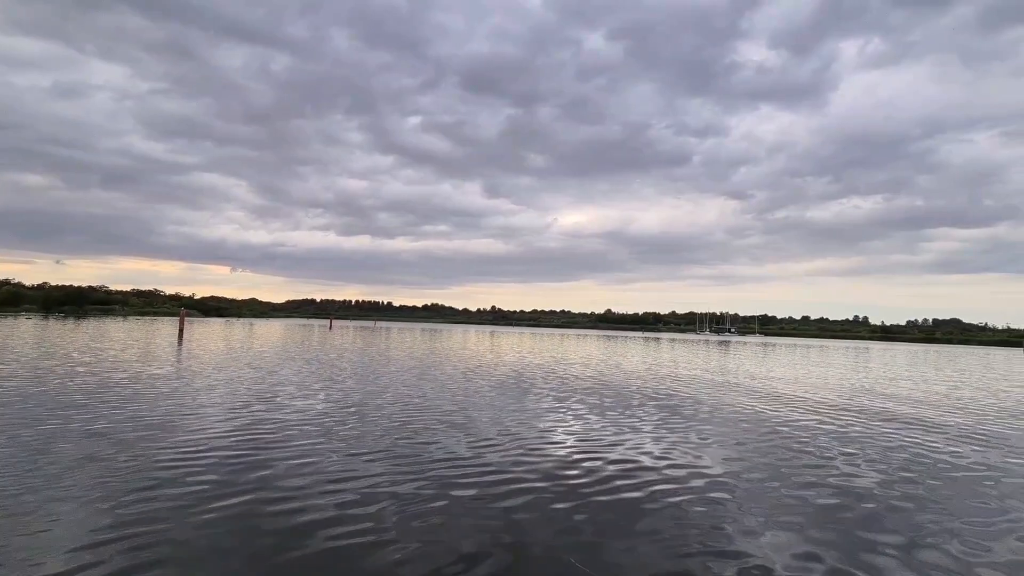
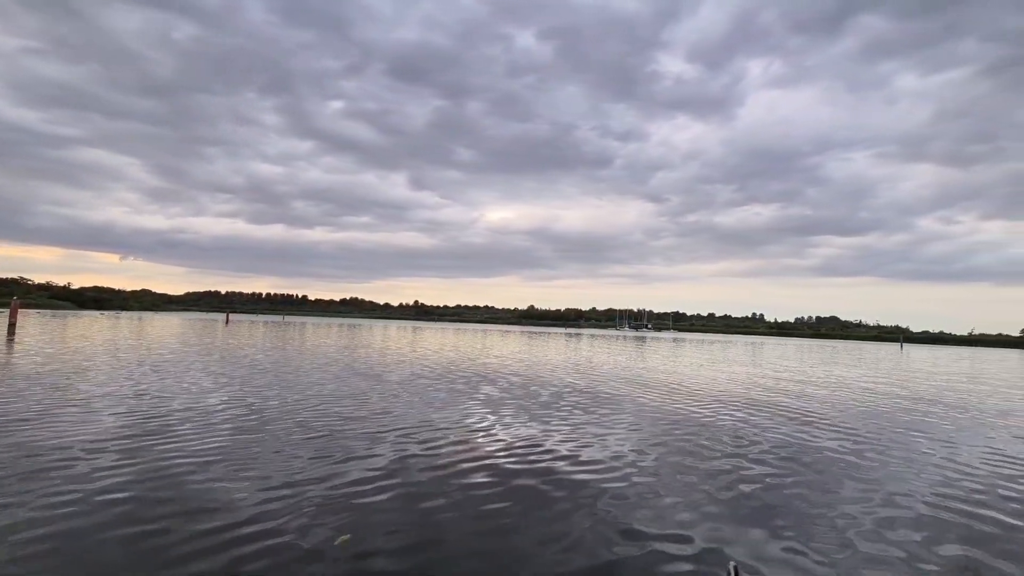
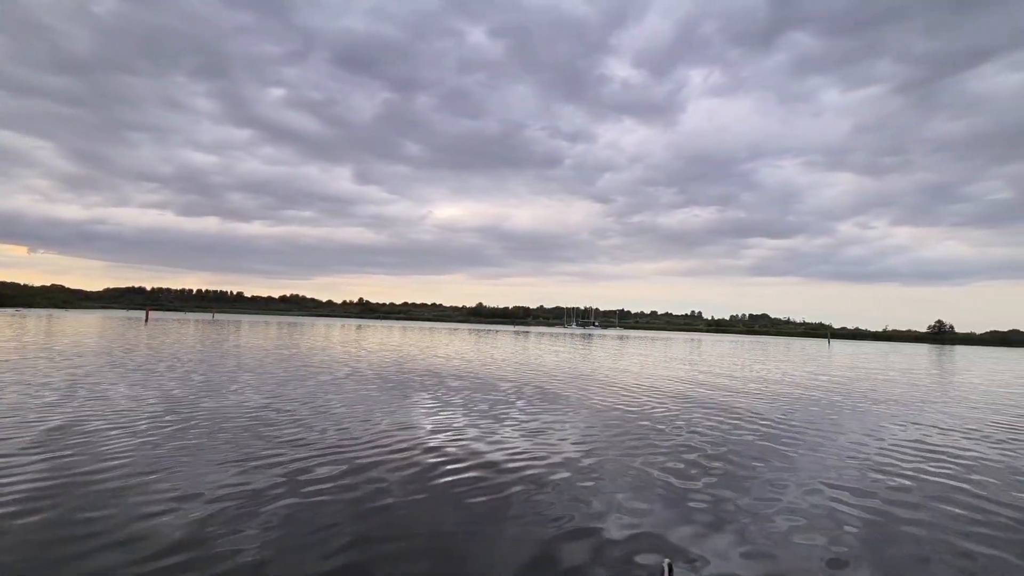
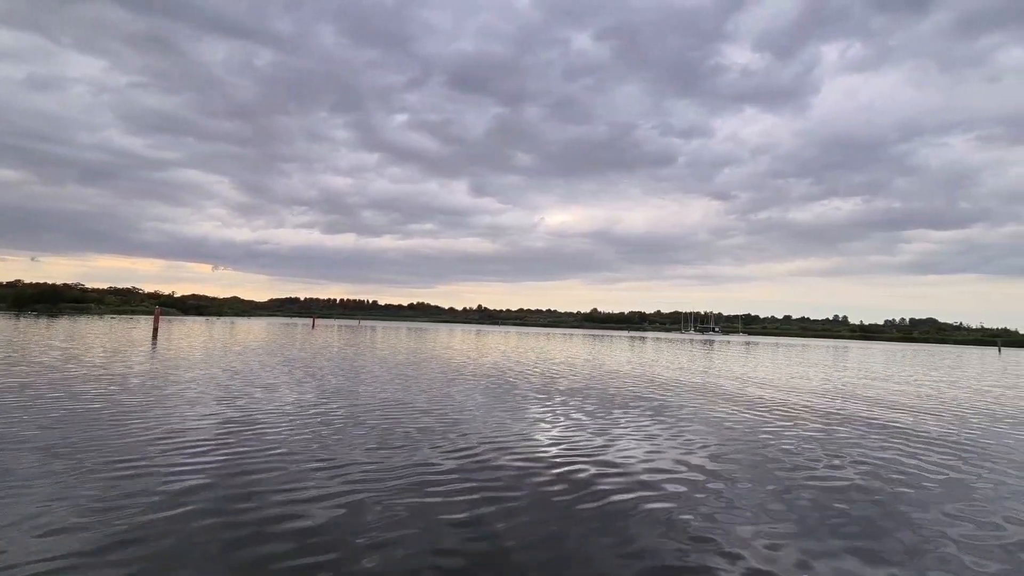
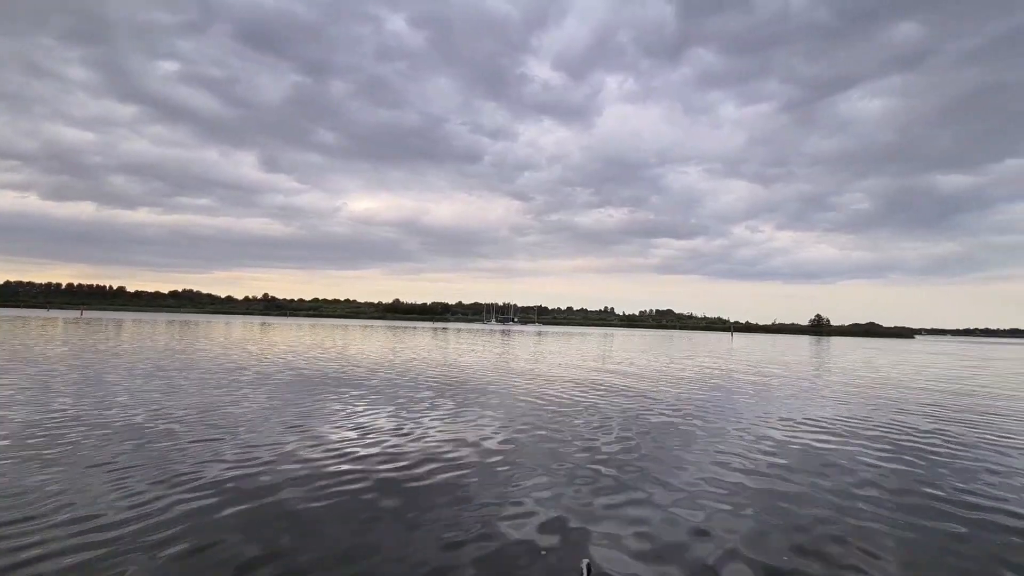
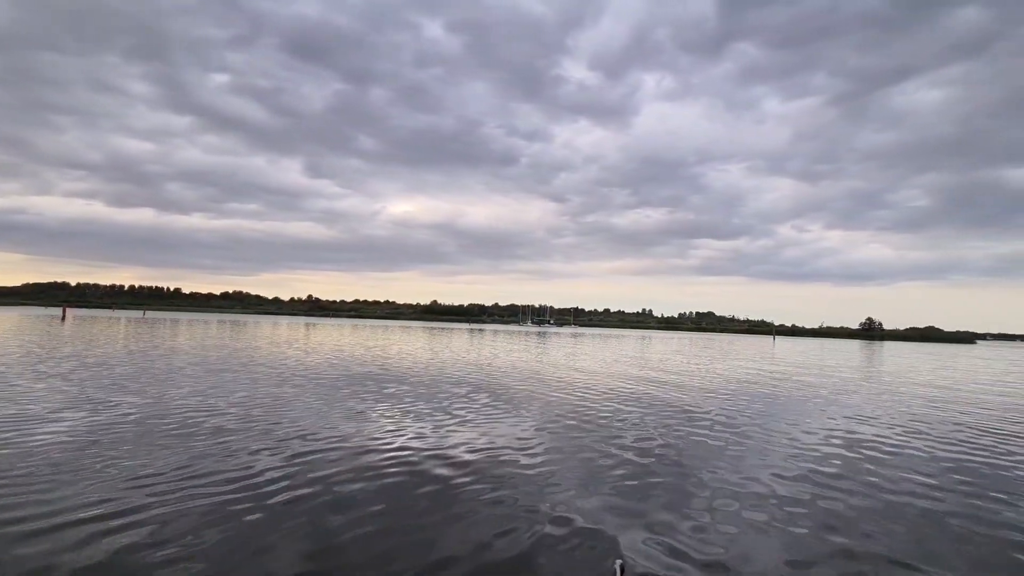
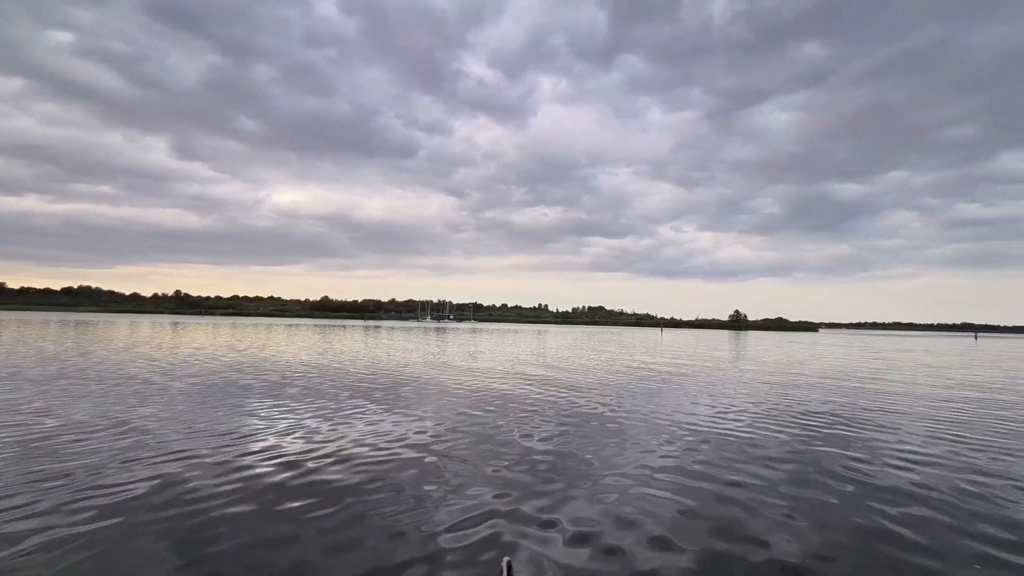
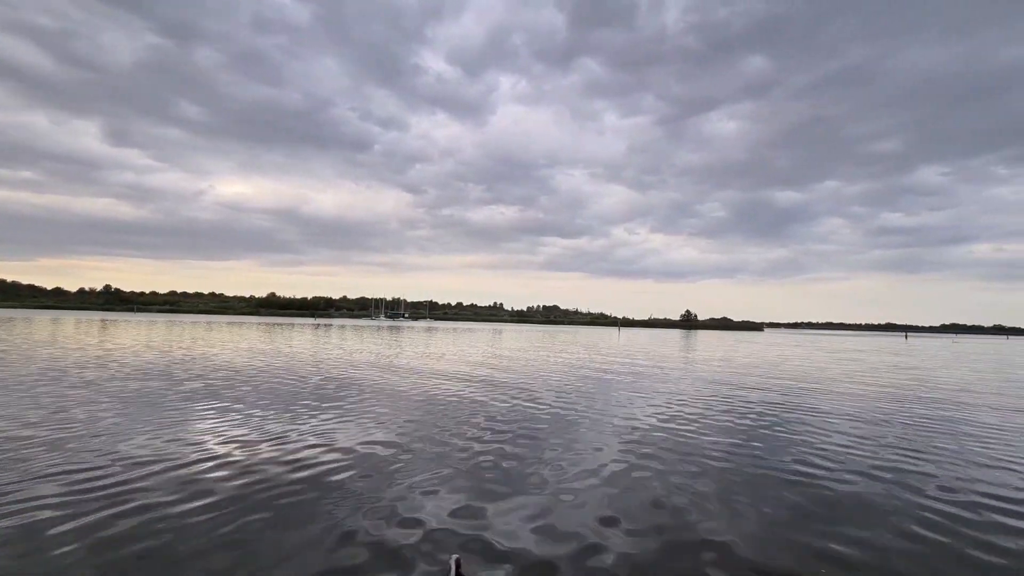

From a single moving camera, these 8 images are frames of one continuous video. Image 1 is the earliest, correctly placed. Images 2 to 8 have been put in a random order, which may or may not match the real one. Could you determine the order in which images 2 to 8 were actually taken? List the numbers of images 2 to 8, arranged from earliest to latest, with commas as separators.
4, 2, 3, 6, 5, 7, 8
